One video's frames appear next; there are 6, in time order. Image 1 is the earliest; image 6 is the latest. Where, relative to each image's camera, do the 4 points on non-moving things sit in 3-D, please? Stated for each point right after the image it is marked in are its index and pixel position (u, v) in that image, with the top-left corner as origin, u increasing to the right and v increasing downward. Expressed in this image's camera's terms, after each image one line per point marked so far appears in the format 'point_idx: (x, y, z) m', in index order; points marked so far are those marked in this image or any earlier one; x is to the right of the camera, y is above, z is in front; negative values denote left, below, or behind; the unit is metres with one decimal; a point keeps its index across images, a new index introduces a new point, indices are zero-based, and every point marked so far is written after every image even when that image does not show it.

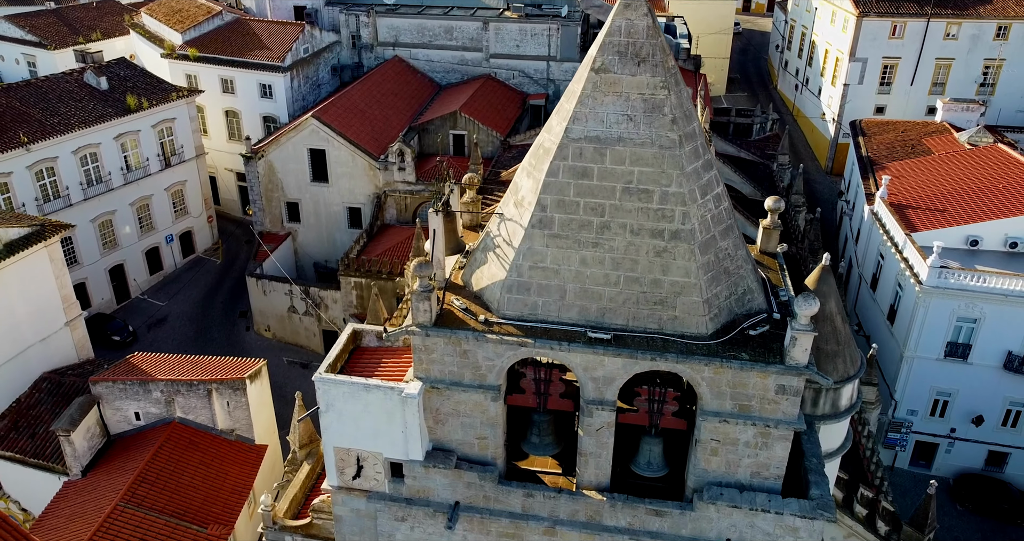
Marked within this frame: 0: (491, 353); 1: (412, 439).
0: (-0.5, -1.8, +16.6) m
1: (-2.3, -3.9, +17.5) m
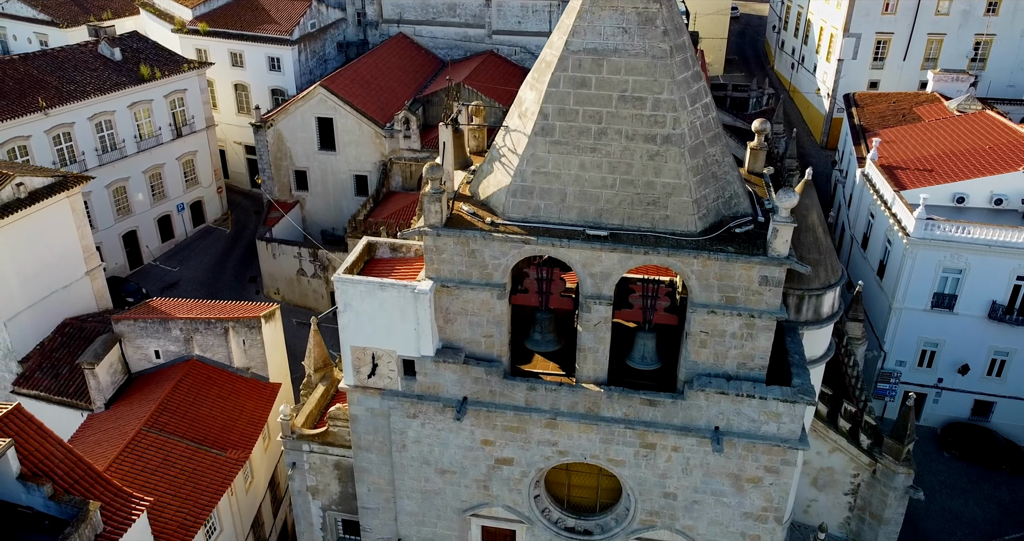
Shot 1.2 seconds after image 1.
0: (-0.4, +0.4, +17.9) m
1: (-2.2, -1.6, +18.9) m
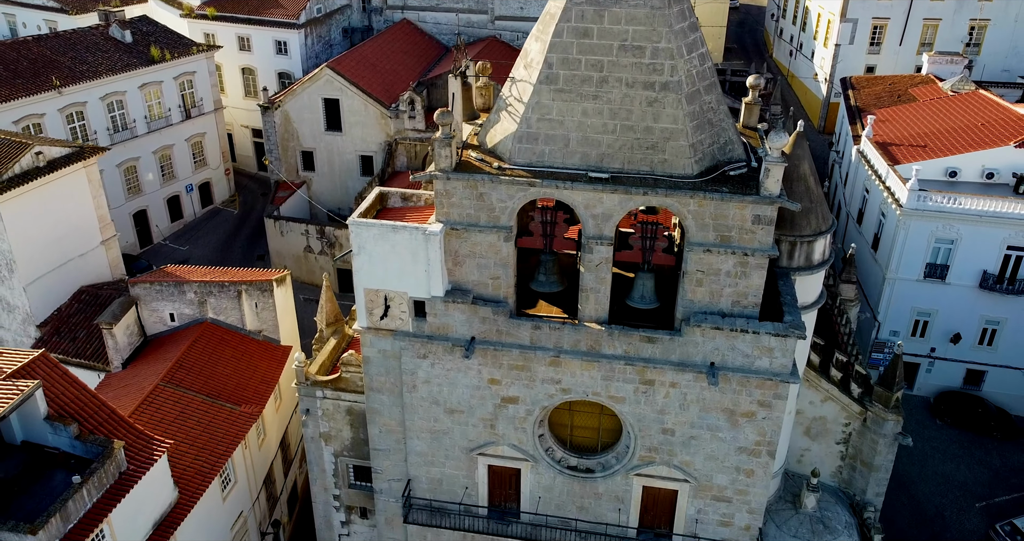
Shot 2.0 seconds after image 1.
0: (-0.2, +1.9, +18.9) m
1: (-2.1, -0.1, +19.8) m
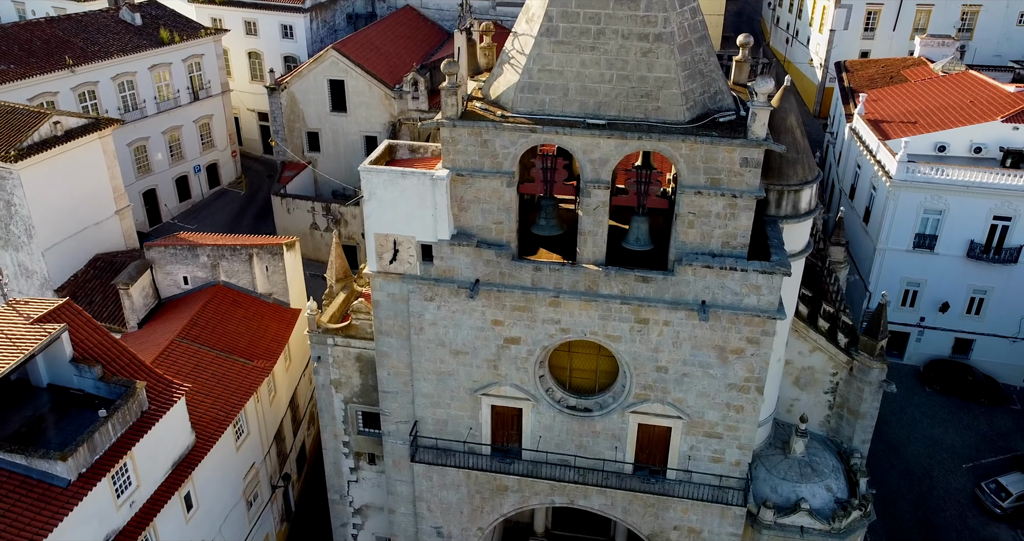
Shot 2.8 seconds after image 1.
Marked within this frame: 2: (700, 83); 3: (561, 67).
0: (-0.1, +3.5, +20.1) m
1: (-2.0, +1.4, +21.0) m
2: (+5.0, +5.0, +20.0) m
3: (+1.3, +5.4, +20.0) m
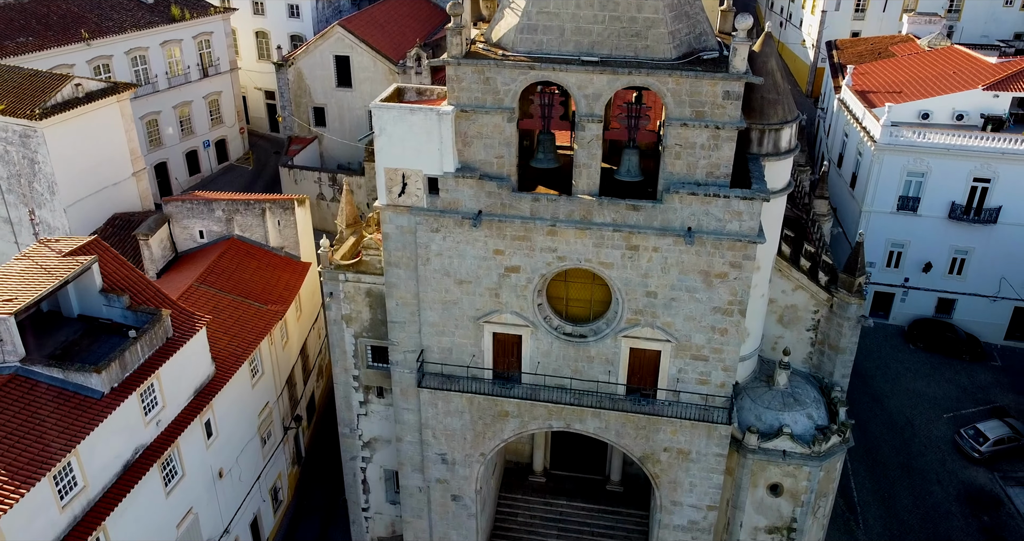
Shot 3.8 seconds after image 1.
0: (-0.1, +5.6, +21.7) m
1: (-2.0, +3.5, +22.6) m
2: (+5.0, +7.1, +21.6) m
3: (+1.3, +7.5, +21.6) m
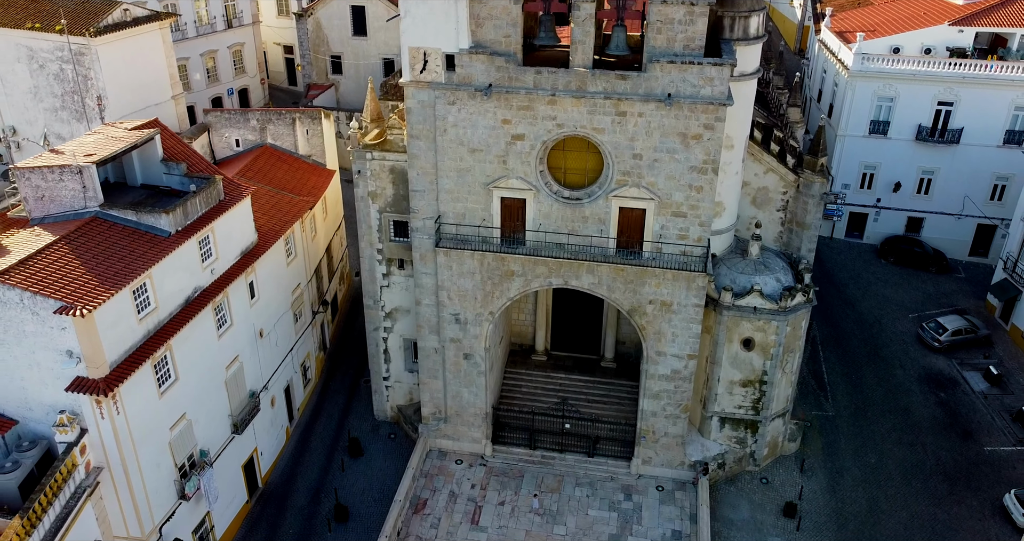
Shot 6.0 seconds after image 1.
0: (+0.1, +10.4, +25.6) m
1: (-1.8, +8.4, +26.5) m
2: (+5.2, +12.0, +25.4) m
3: (+1.5, +12.4, +25.4) m
